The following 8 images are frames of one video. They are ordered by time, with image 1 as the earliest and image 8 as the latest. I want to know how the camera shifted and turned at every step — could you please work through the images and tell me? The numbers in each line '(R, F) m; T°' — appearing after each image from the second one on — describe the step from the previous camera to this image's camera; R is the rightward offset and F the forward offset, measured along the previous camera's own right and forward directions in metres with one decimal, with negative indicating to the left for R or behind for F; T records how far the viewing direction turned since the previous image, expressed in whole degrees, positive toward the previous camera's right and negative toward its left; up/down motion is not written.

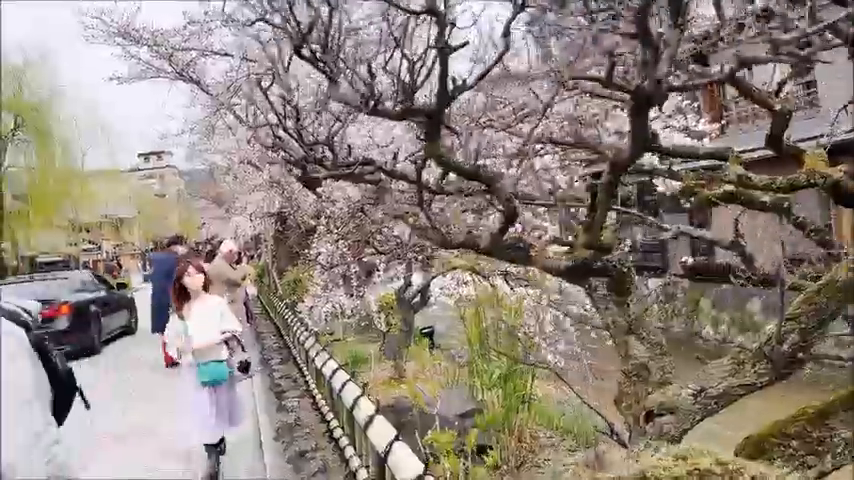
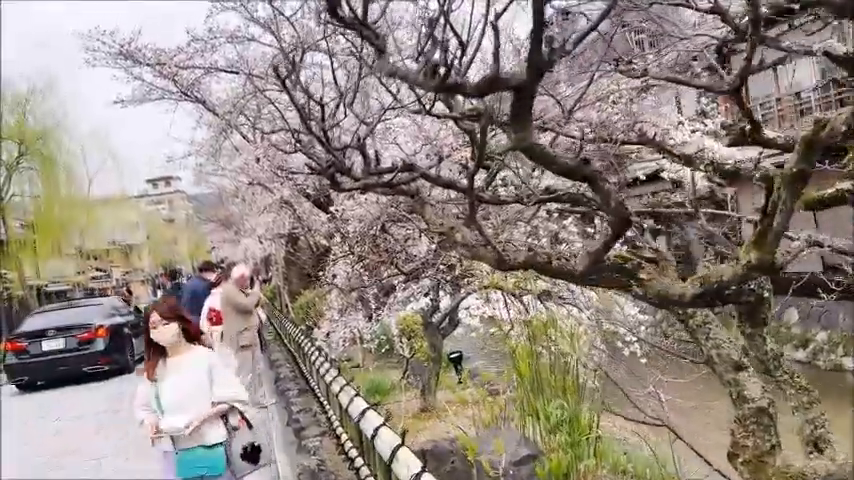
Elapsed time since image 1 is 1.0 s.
(-0.2, +0.6) m; -1°
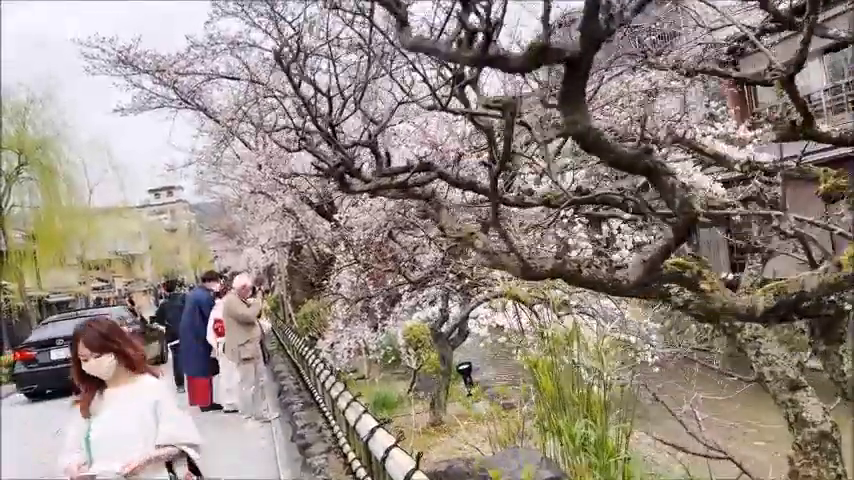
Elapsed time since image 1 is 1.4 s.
(-0.1, +0.3) m; 0°
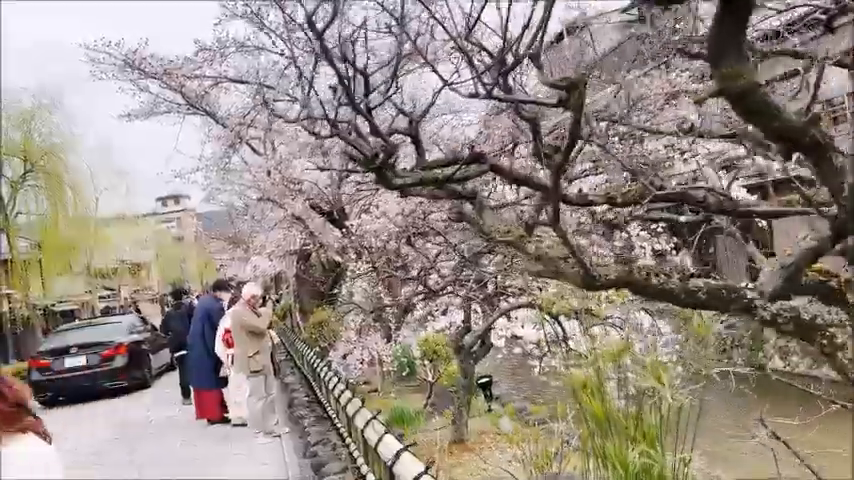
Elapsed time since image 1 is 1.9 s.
(-0.1, +0.3) m; 0°
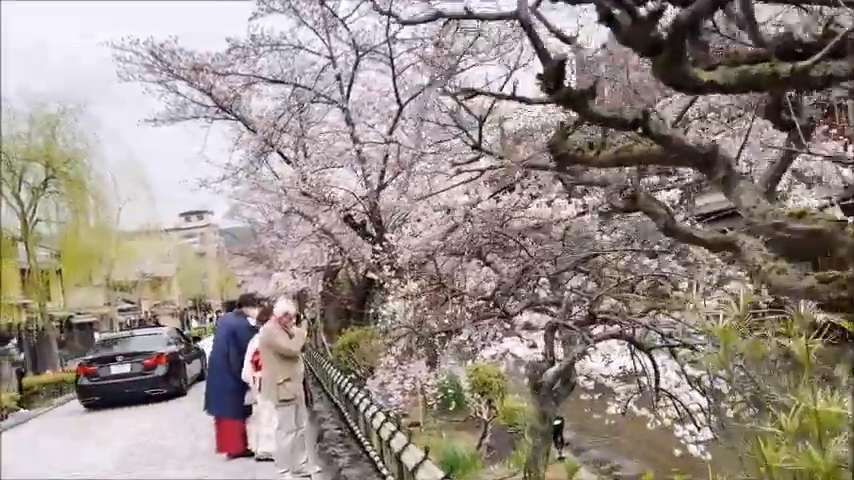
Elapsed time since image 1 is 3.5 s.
(-0.4, +1.0) m; -2°
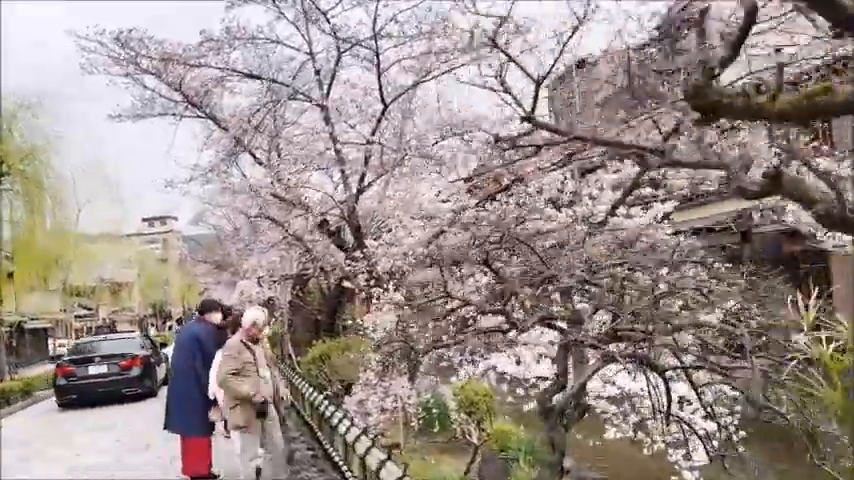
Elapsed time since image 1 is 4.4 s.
(-0.2, +0.6) m; +3°
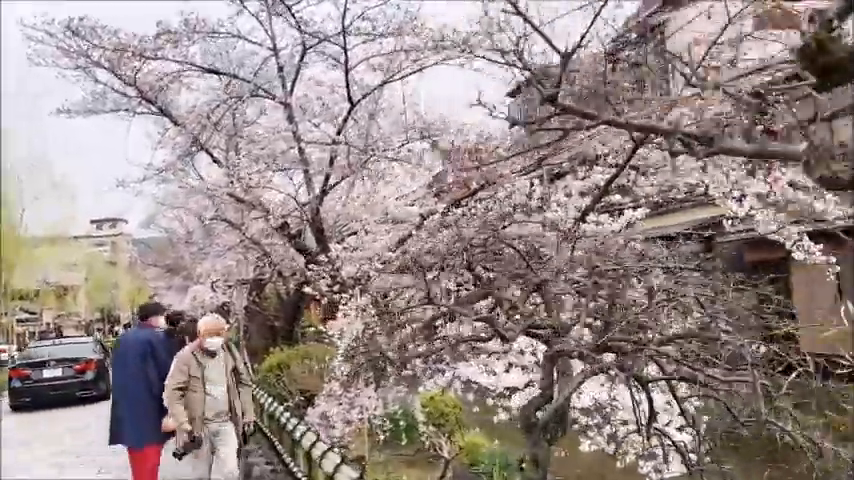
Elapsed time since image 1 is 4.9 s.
(-0.1, +0.3) m; +3°
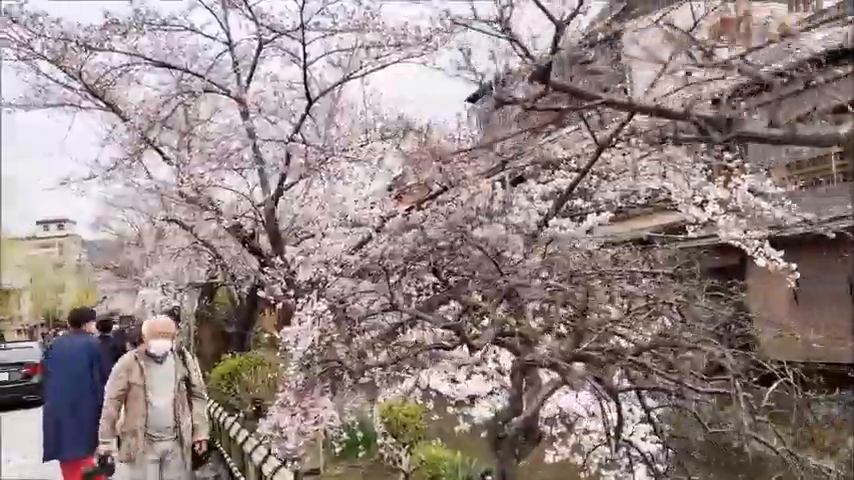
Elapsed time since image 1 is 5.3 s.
(0.0, +0.3) m; +3°
